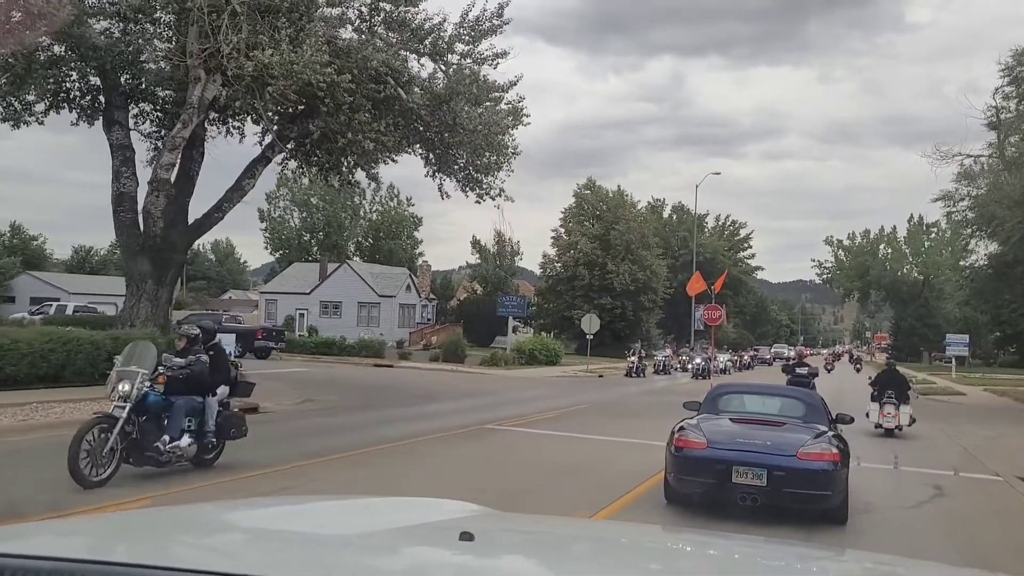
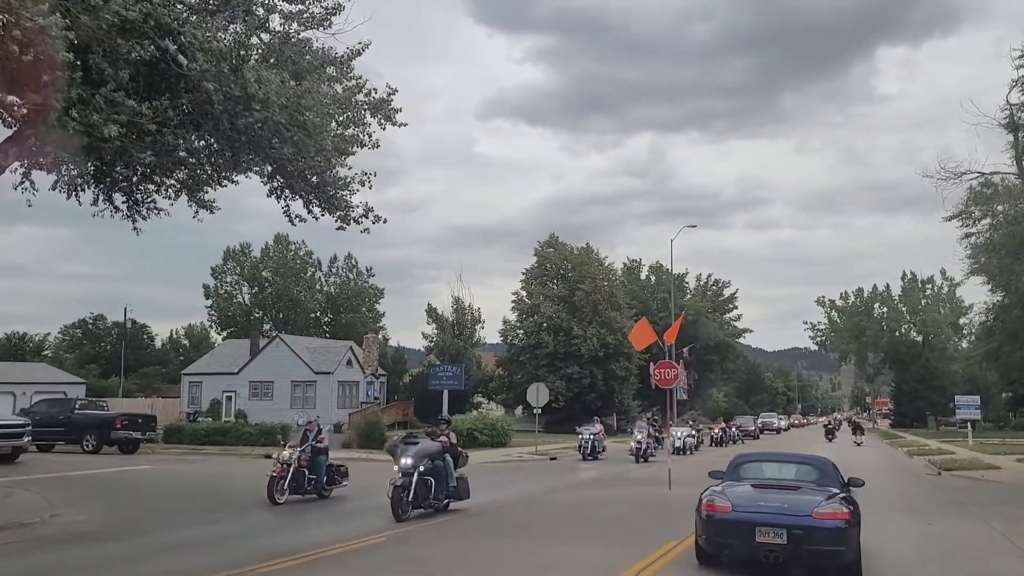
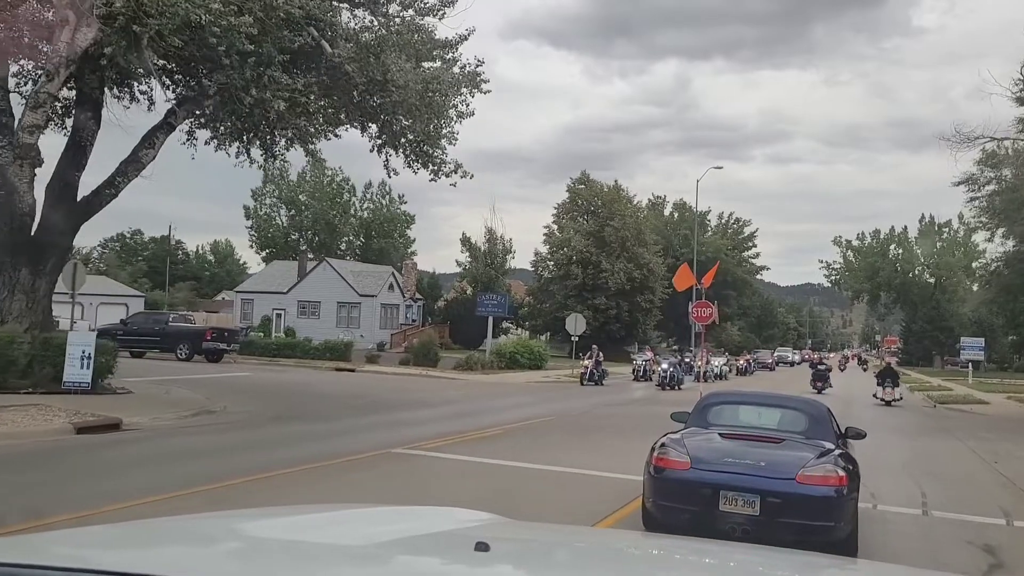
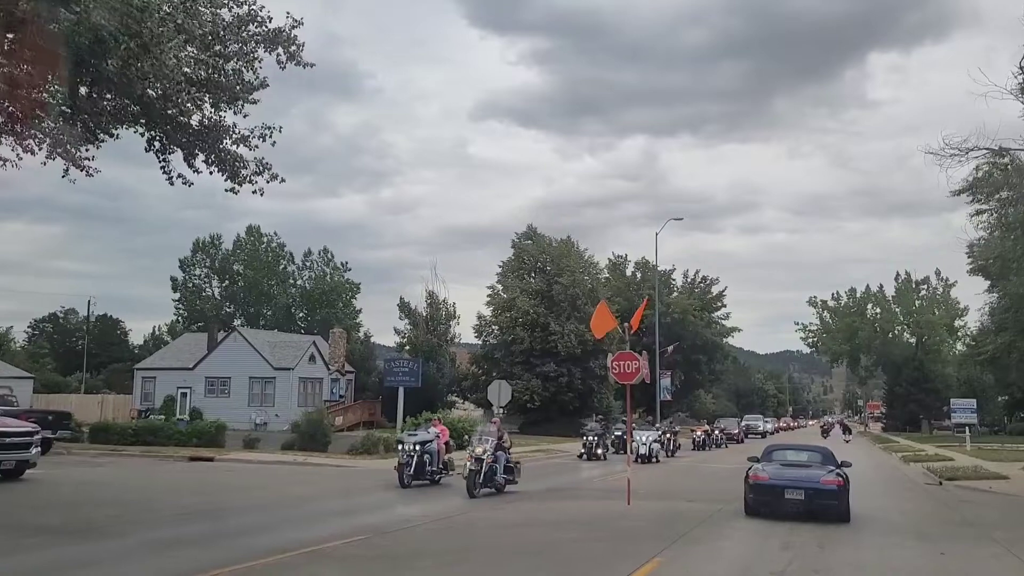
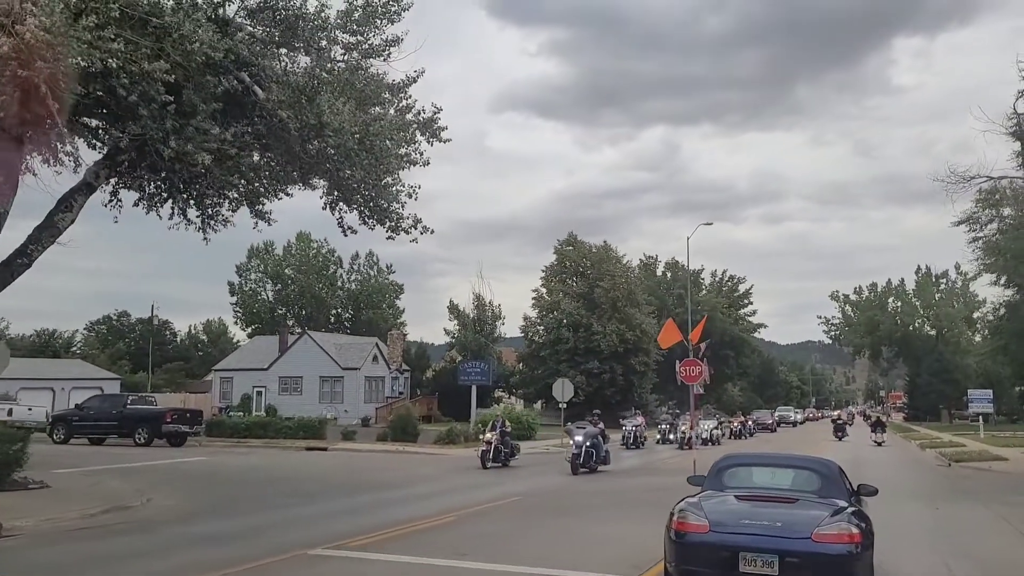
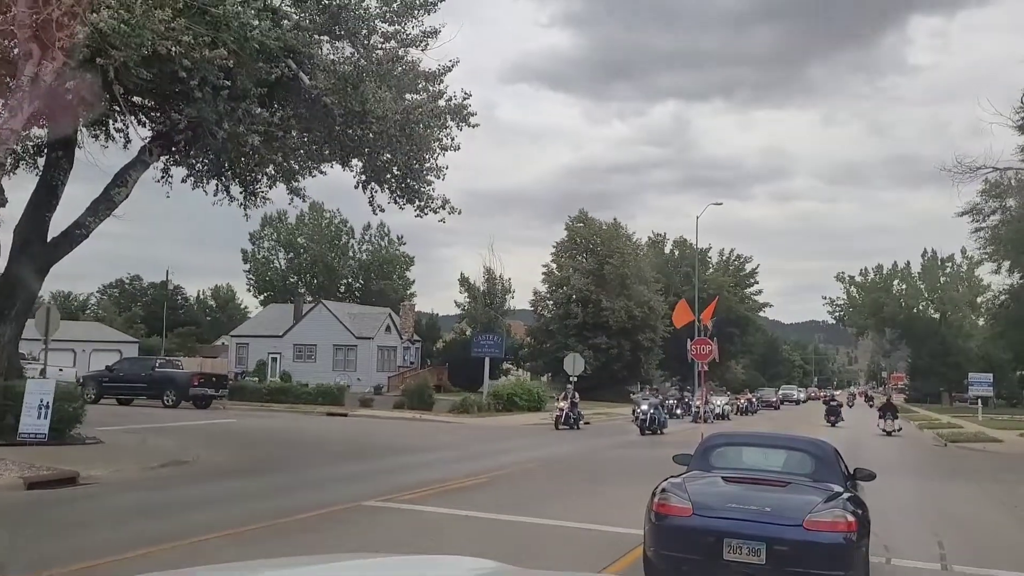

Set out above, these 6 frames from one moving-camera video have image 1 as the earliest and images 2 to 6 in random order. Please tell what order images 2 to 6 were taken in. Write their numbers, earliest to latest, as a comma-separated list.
3, 6, 5, 2, 4
